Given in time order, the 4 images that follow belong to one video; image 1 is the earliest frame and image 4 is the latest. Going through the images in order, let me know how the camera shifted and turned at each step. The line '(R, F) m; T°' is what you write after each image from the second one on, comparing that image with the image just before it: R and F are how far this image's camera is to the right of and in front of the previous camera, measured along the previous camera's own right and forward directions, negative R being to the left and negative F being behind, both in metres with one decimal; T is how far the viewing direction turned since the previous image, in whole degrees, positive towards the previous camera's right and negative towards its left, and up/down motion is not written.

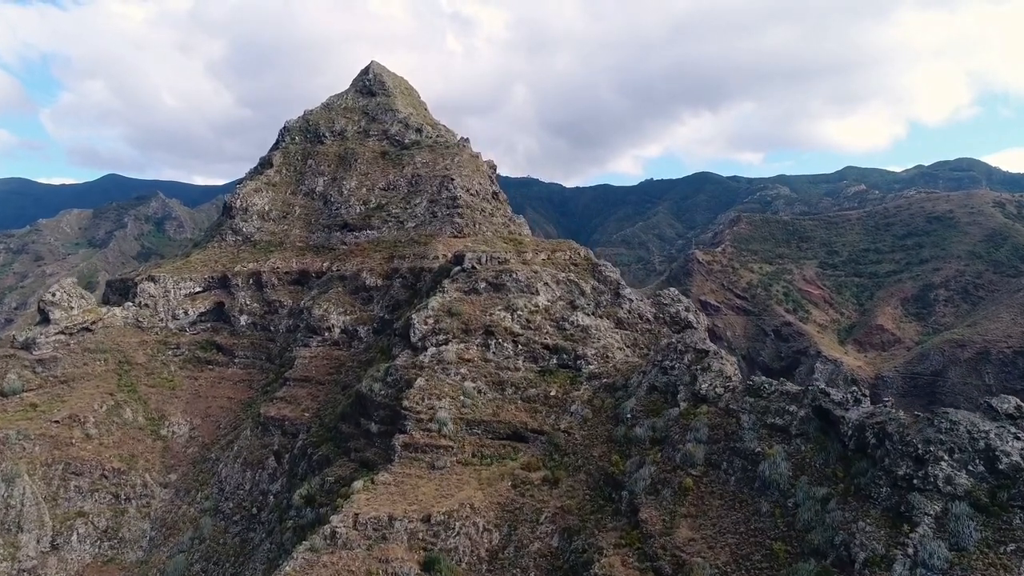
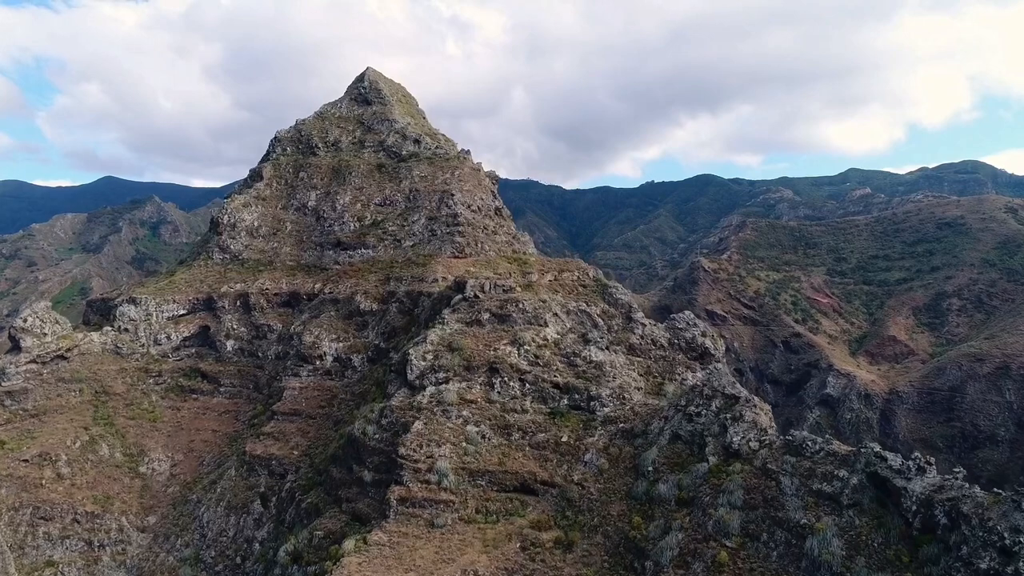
(-0.3, +2.7) m; 0°
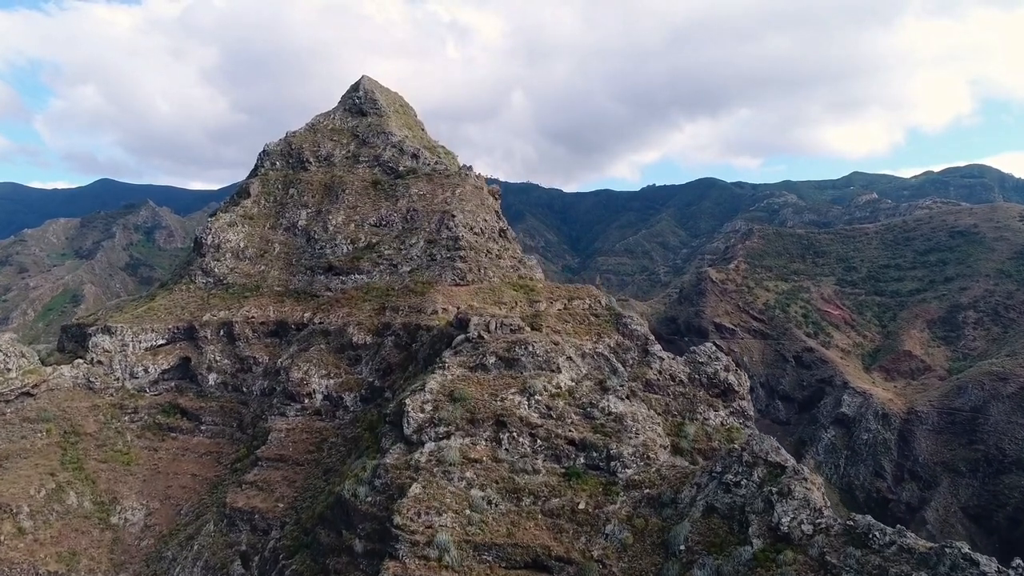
(-0.4, +3.2) m; 0°
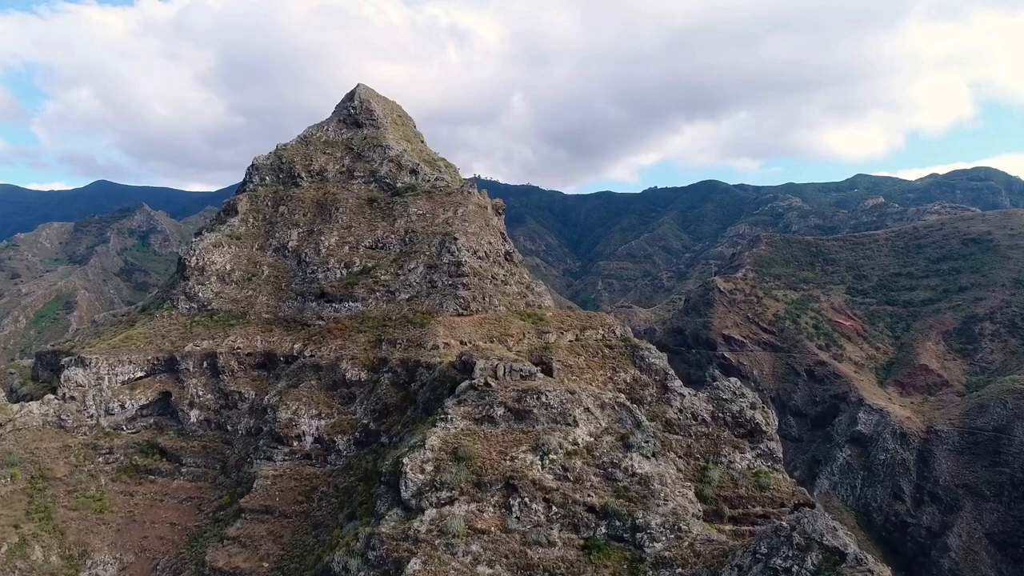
(-0.4, +3.0) m; 0°
